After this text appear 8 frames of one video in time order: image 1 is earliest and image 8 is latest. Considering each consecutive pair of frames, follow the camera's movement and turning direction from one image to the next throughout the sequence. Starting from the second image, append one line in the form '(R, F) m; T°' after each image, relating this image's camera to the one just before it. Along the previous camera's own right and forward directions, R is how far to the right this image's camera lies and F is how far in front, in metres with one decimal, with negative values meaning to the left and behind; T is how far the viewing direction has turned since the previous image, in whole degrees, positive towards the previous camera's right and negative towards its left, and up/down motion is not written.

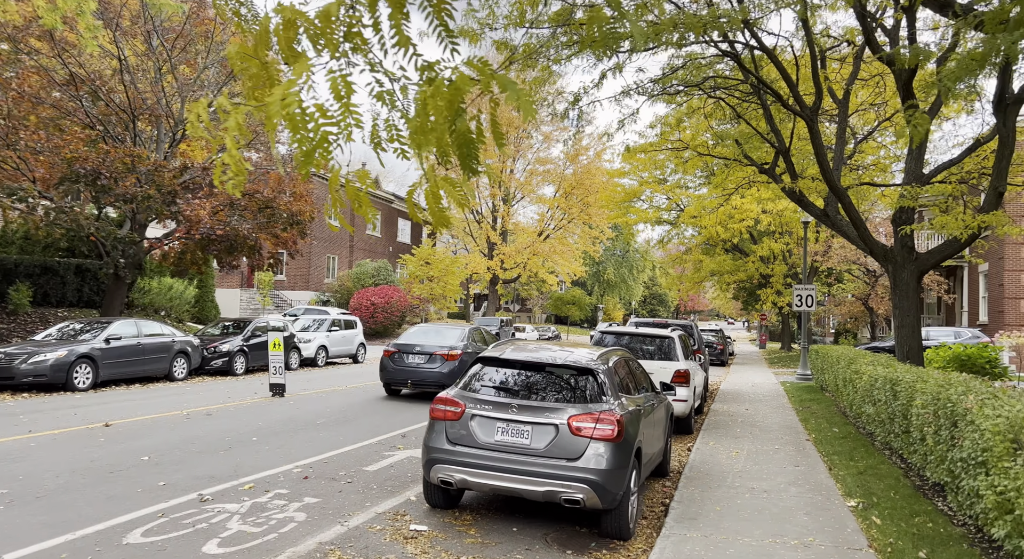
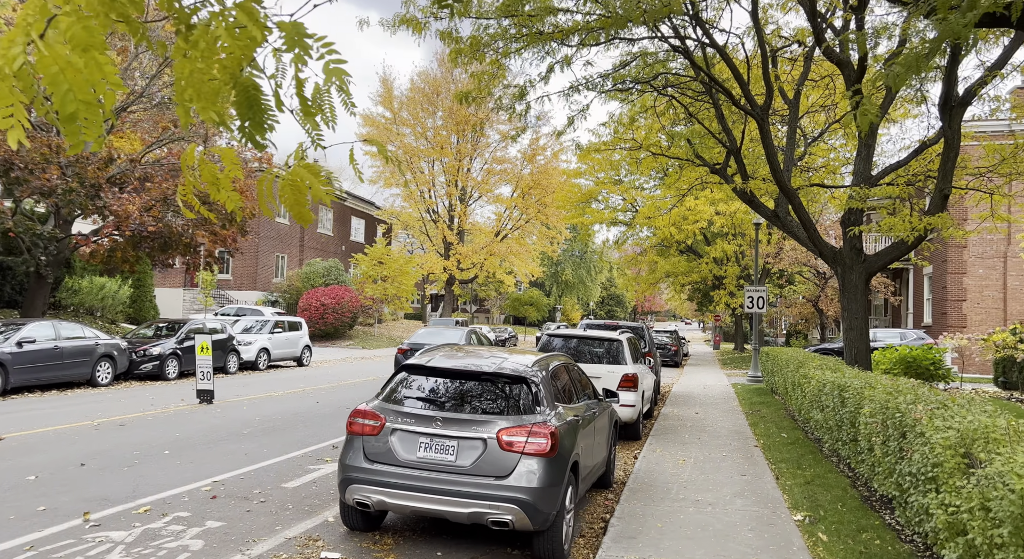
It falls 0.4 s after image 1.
(+0.2, +0.4) m; +3°
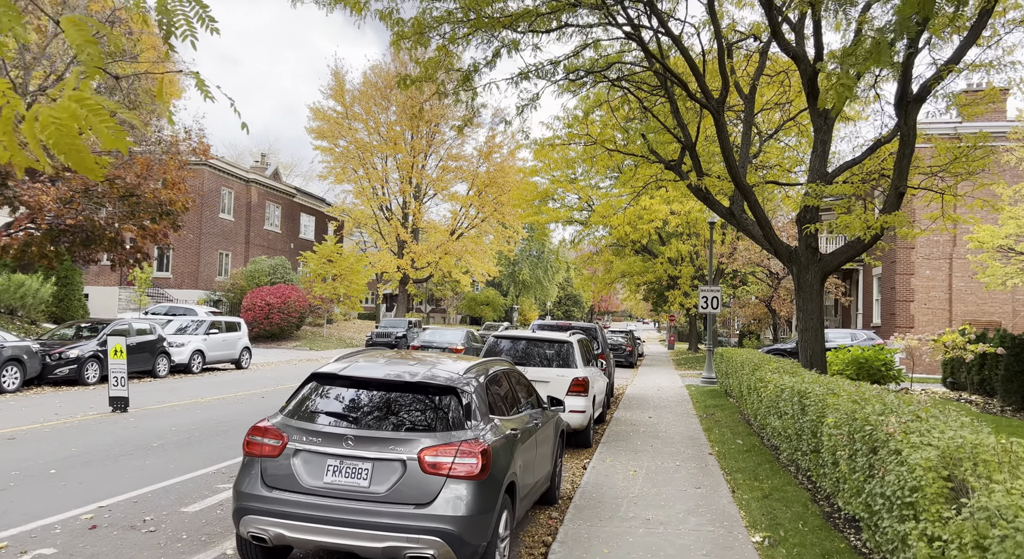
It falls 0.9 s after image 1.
(+0.2, +0.6) m; +3°
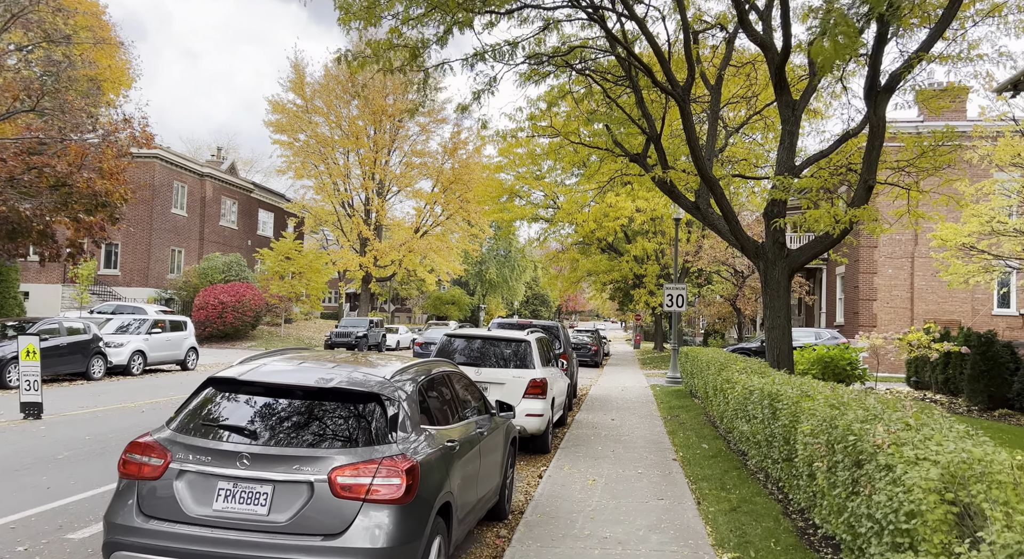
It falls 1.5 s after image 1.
(+0.2, +0.6) m; +3°
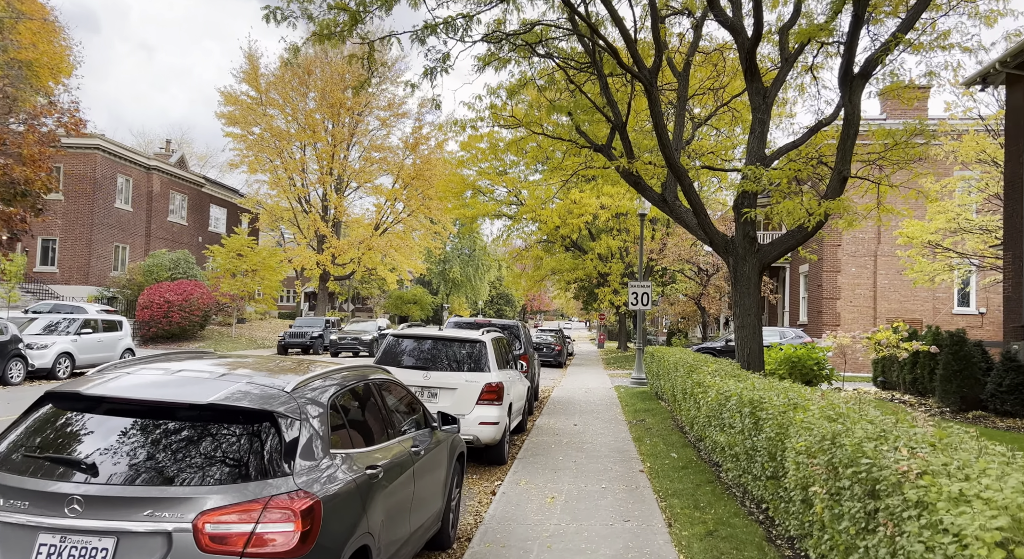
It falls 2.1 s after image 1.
(+0.1, +0.7) m; +3°
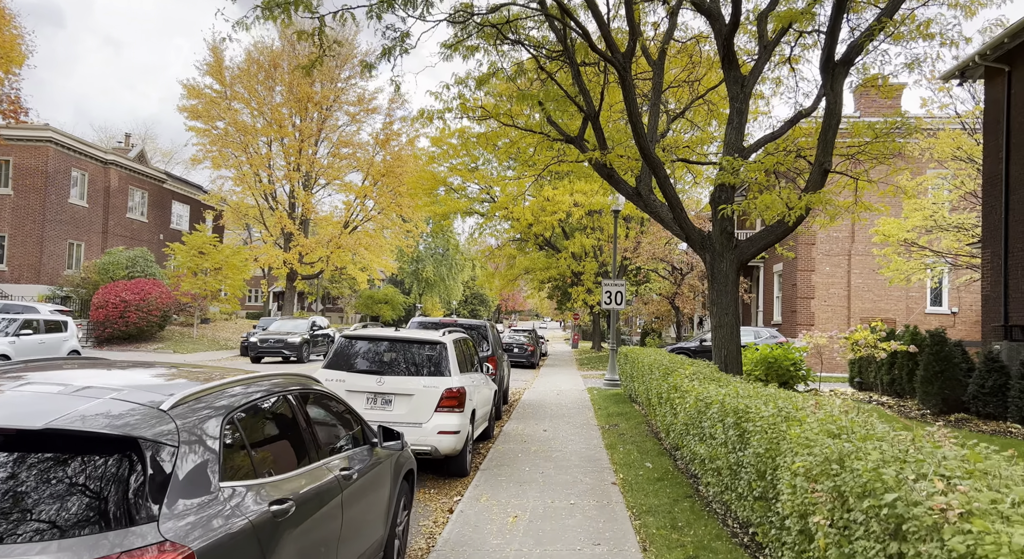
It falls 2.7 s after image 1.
(+0.1, +0.6) m; +2°
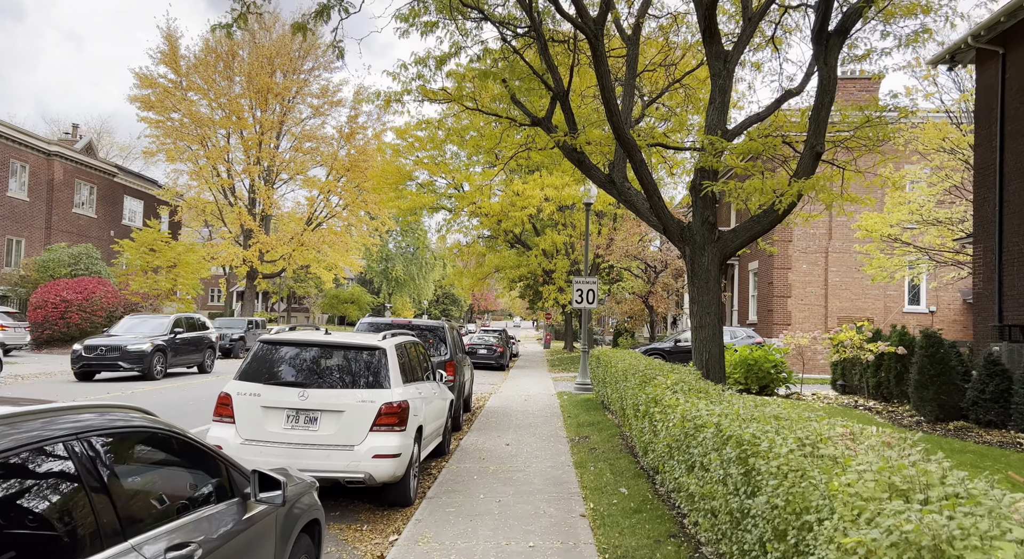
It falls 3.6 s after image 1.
(+0.2, +1.0) m; +2°
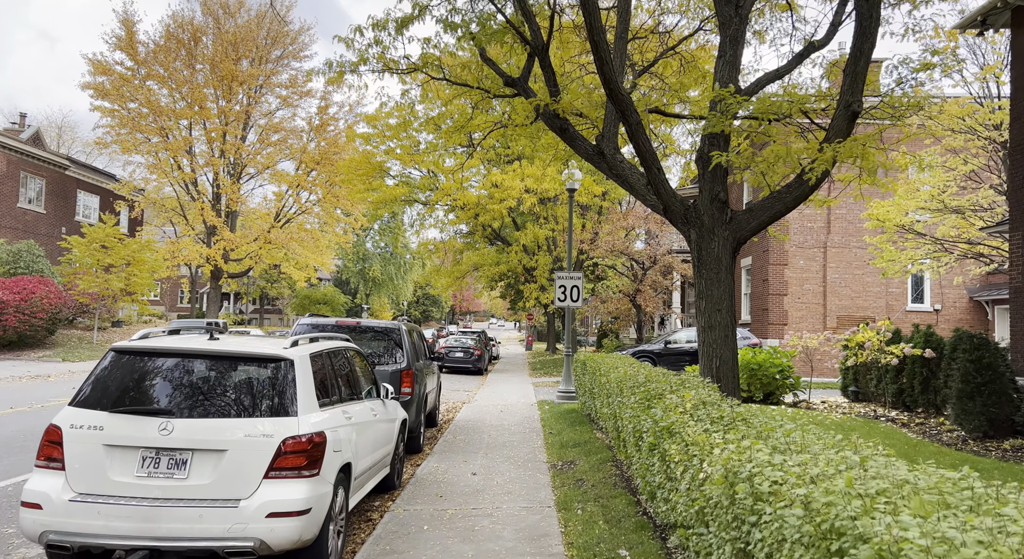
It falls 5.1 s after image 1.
(+0.2, +1.6) m; +1°
